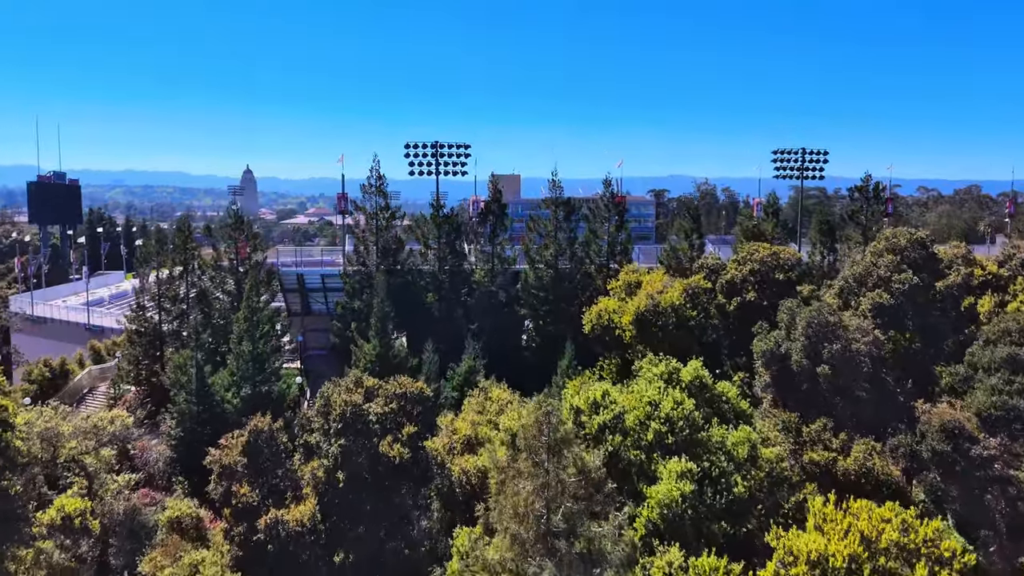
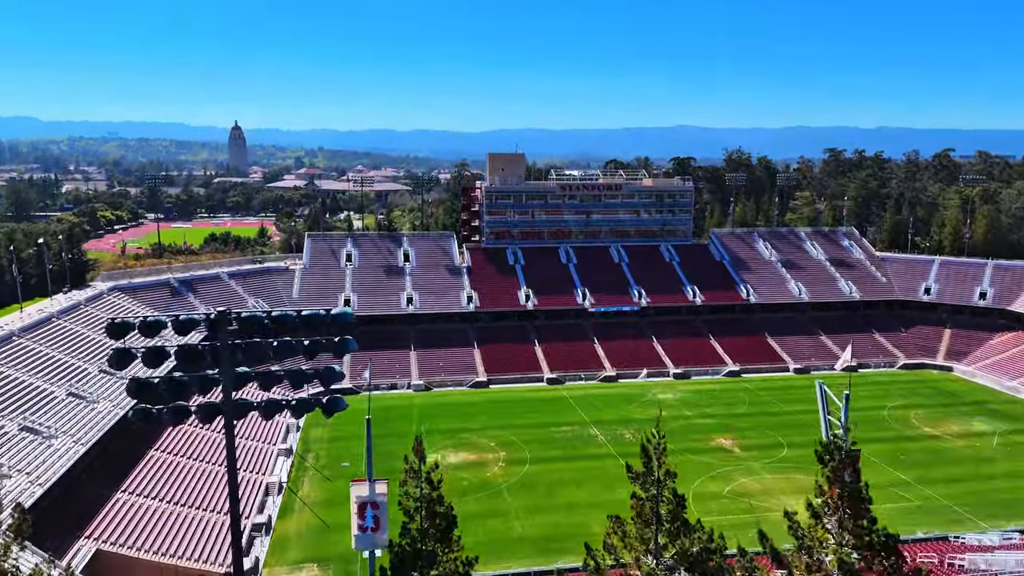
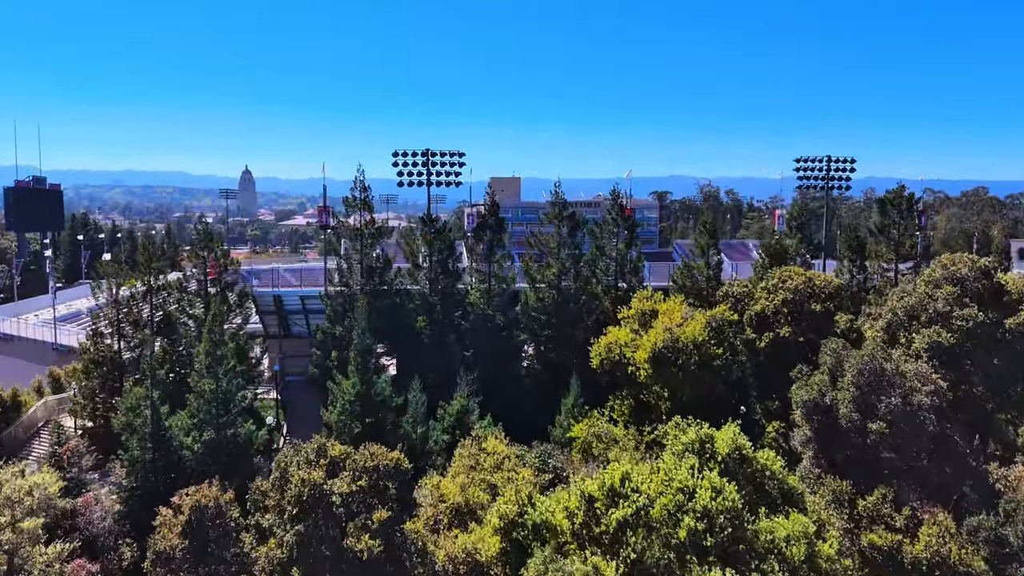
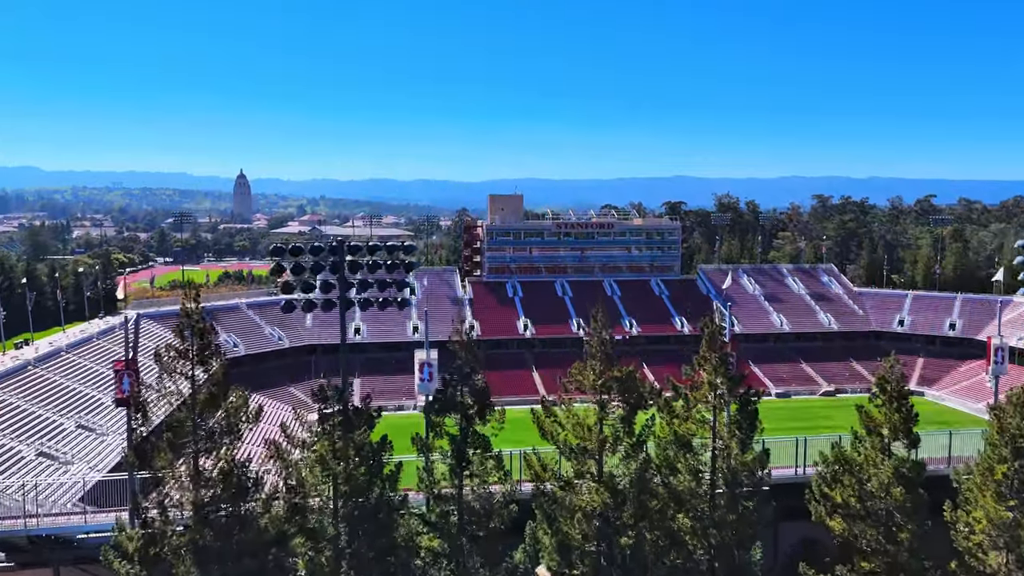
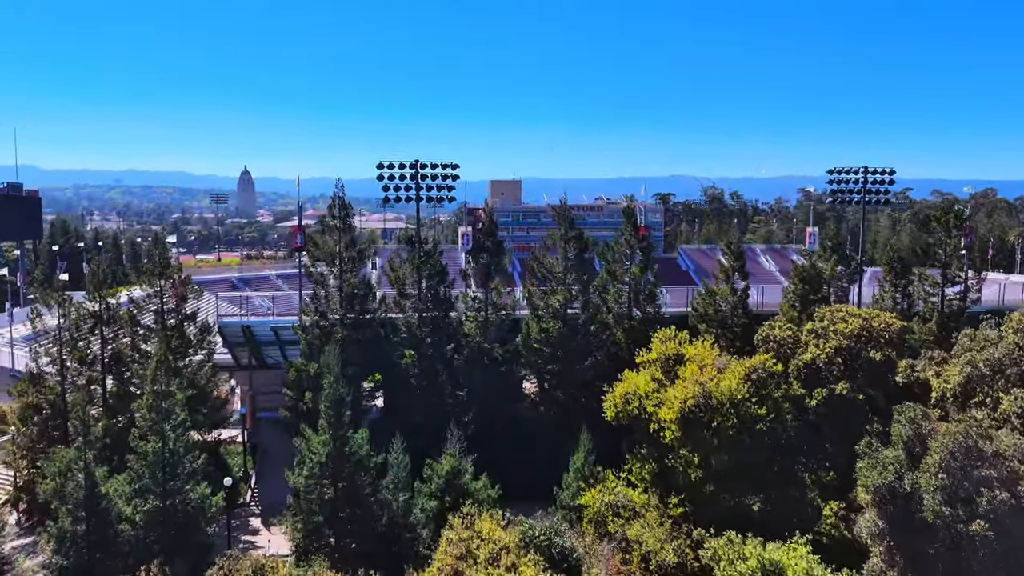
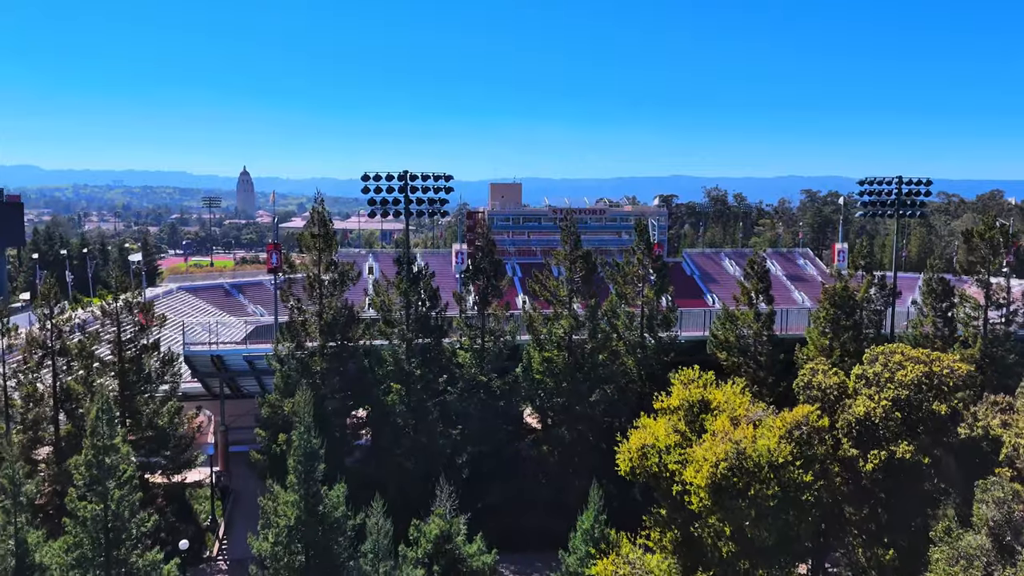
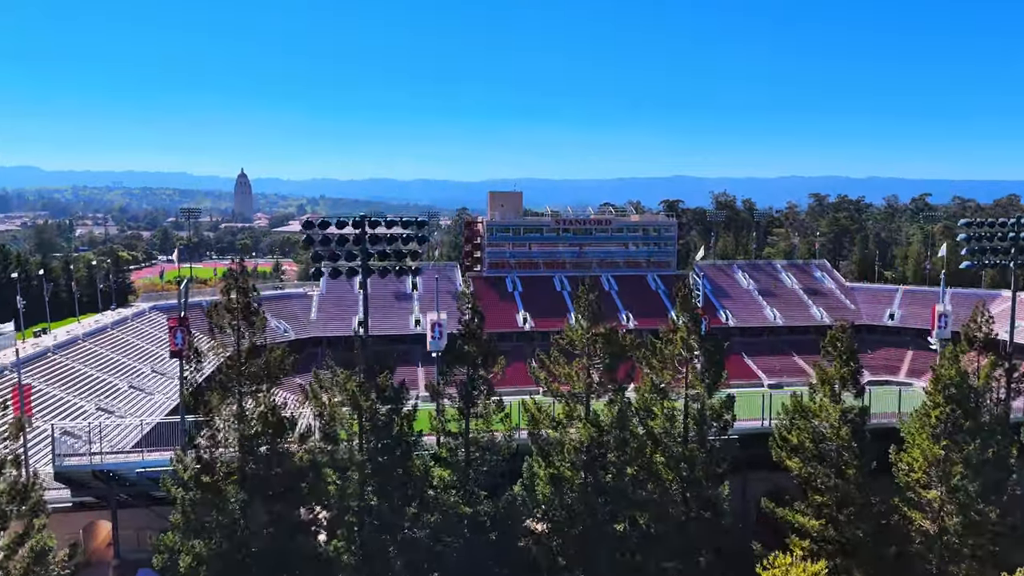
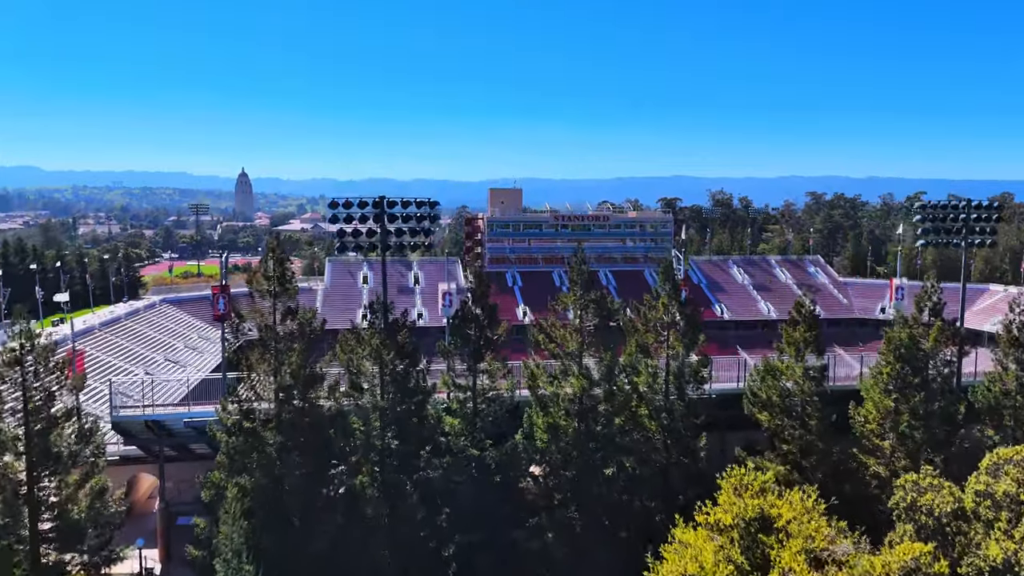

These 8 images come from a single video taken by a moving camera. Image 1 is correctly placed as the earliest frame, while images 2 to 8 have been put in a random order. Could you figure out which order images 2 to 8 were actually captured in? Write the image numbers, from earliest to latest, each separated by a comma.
3, 5, 6, 8, 7, 4, 2
